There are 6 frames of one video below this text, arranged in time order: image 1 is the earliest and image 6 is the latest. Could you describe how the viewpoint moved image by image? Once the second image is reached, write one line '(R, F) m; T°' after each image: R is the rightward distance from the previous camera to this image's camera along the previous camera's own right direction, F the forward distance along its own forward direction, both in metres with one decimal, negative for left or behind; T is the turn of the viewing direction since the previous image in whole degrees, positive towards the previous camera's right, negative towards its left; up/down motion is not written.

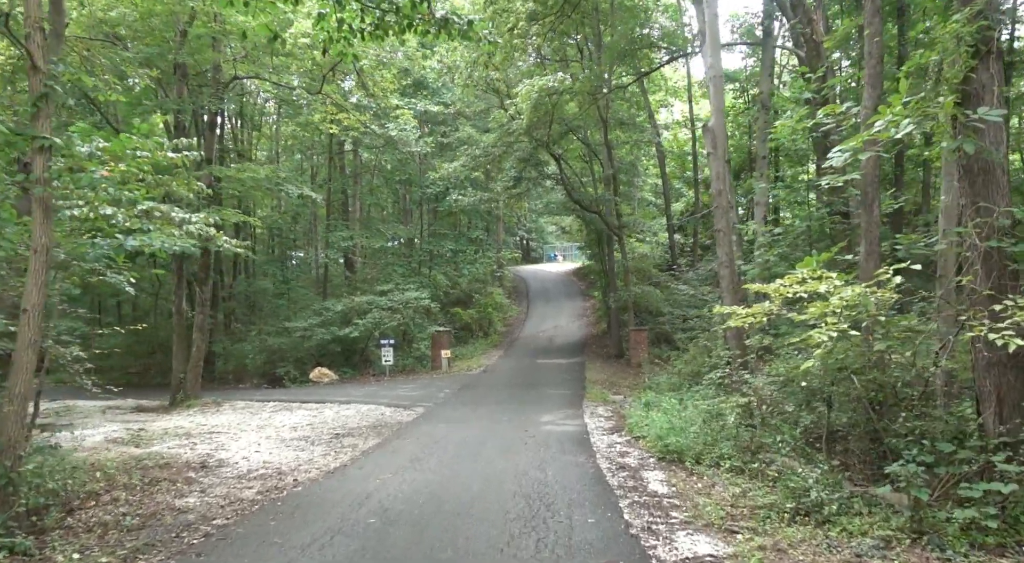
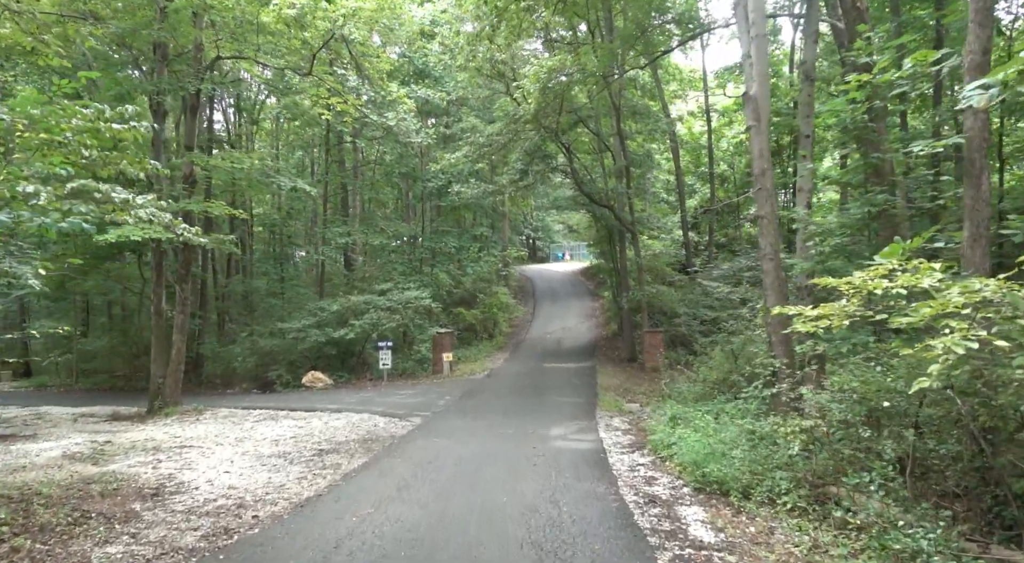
(0.0, +1.2) m; 0°
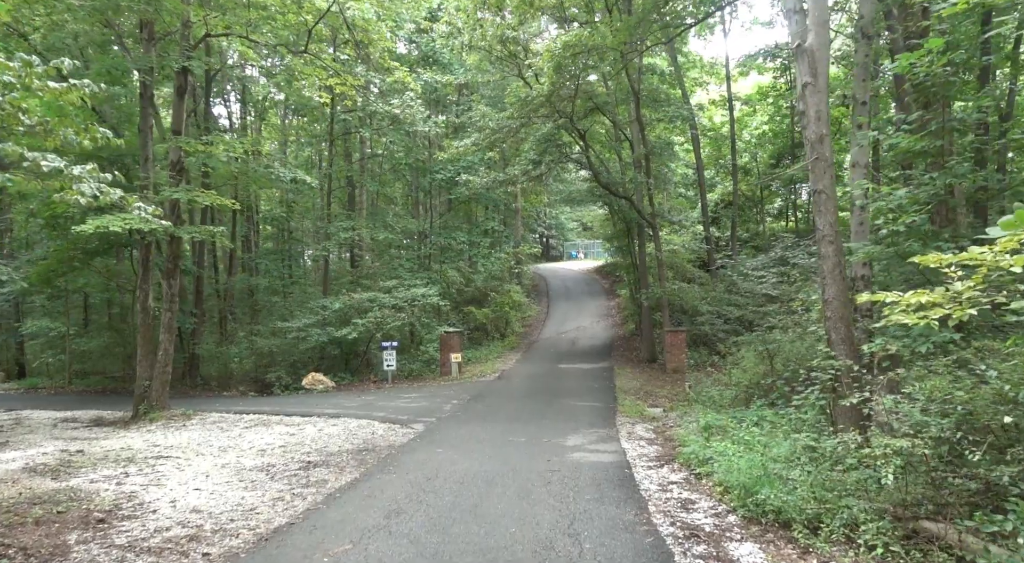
(0.0, +1.0) m; -1°
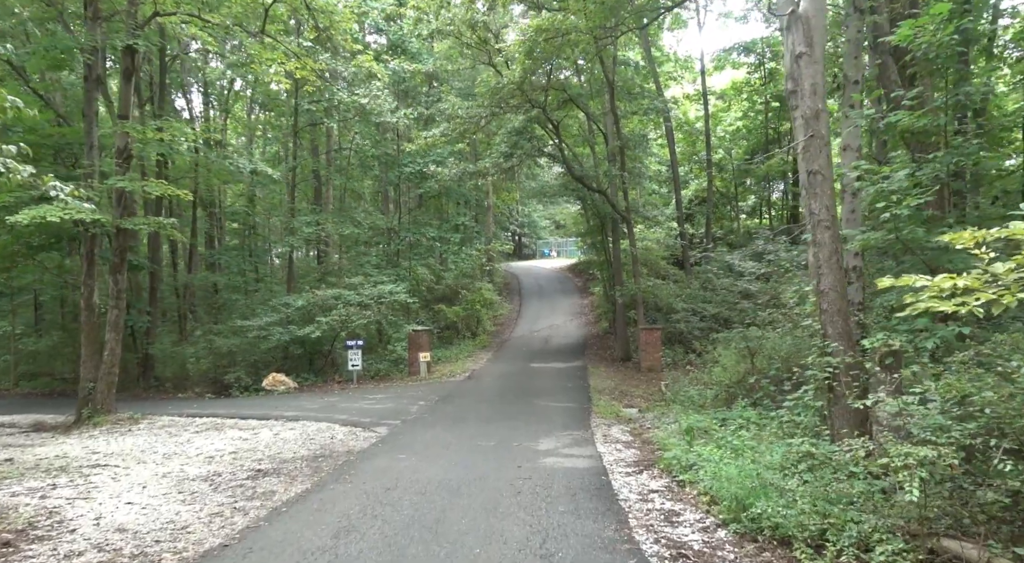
(0.0, +0.6) m; +2°
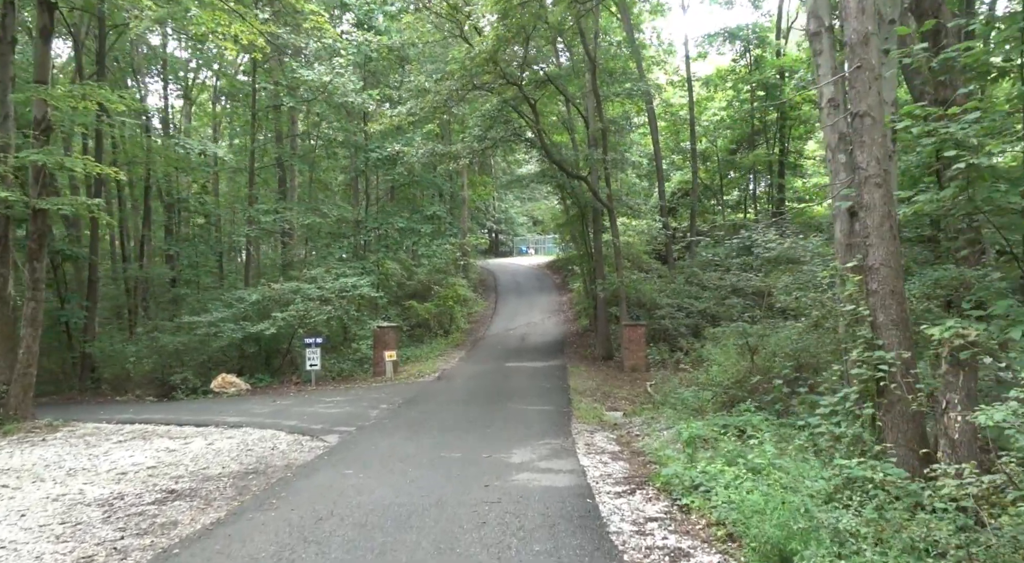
(+0.1, +1.2) m; +2°
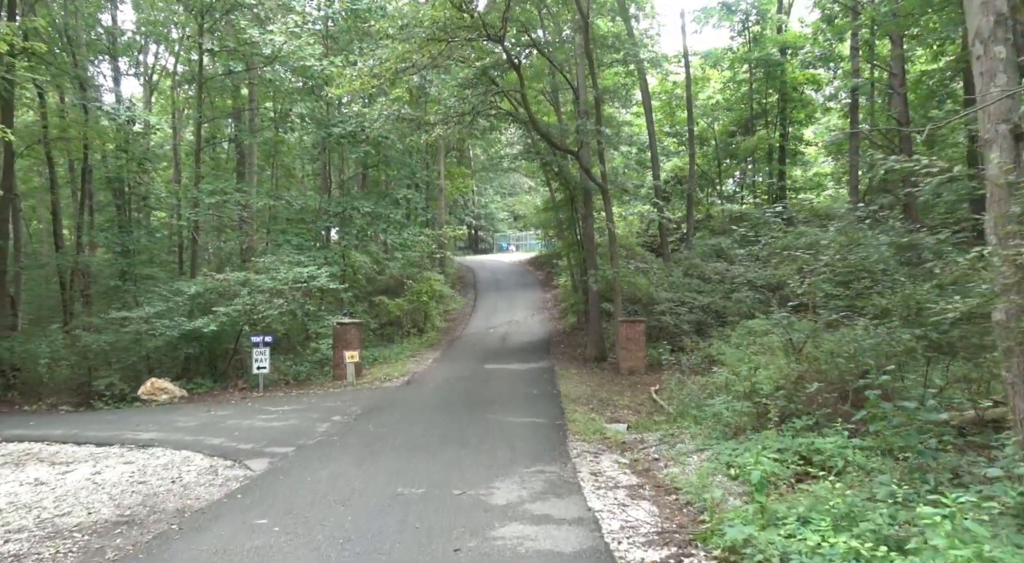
(0.0, +2.0) m; +2°
